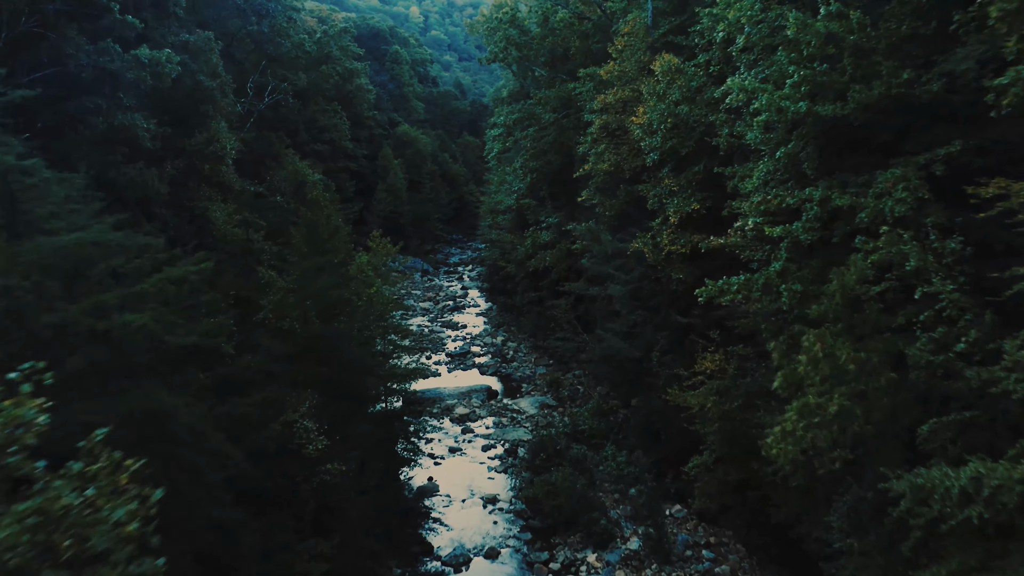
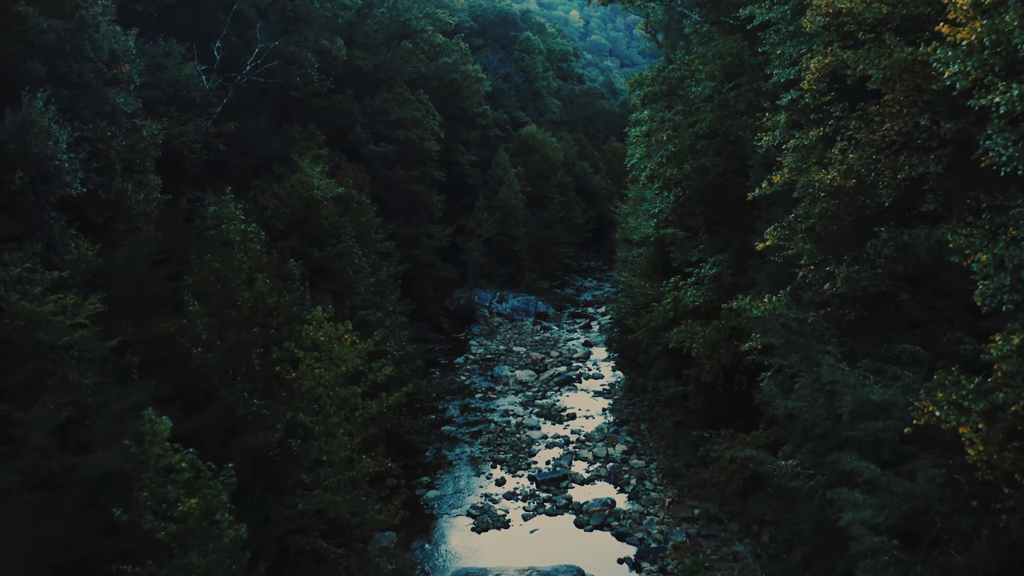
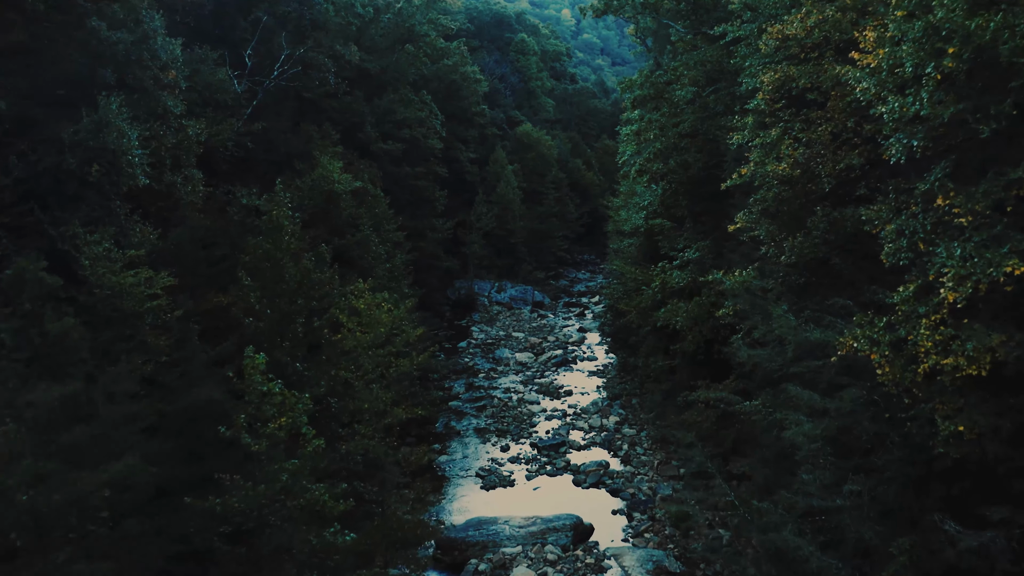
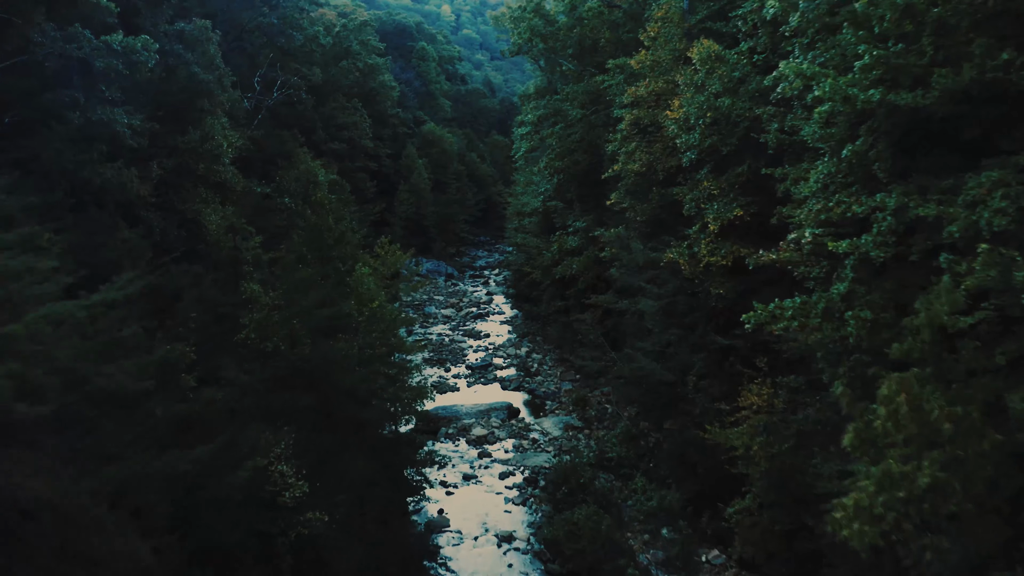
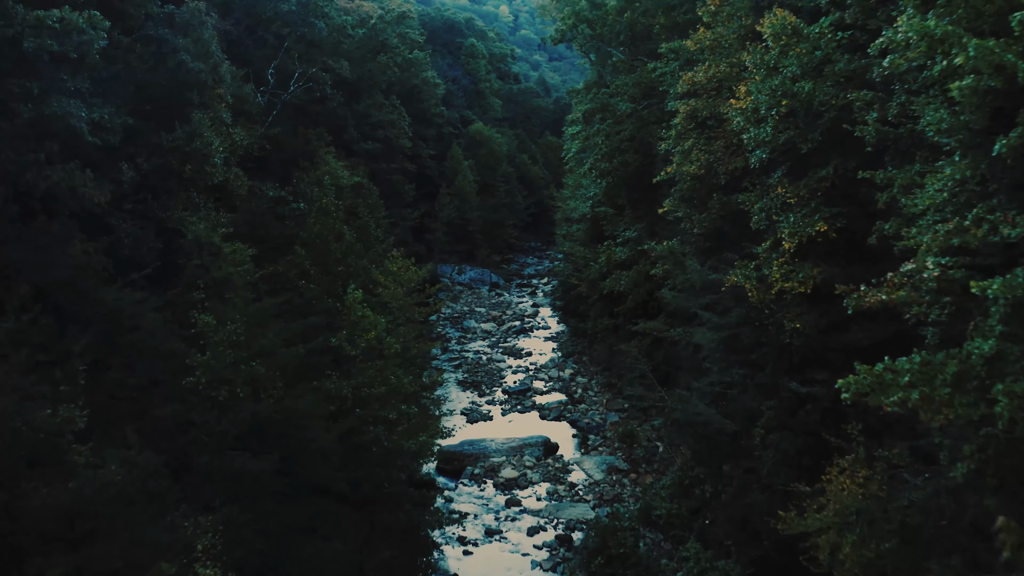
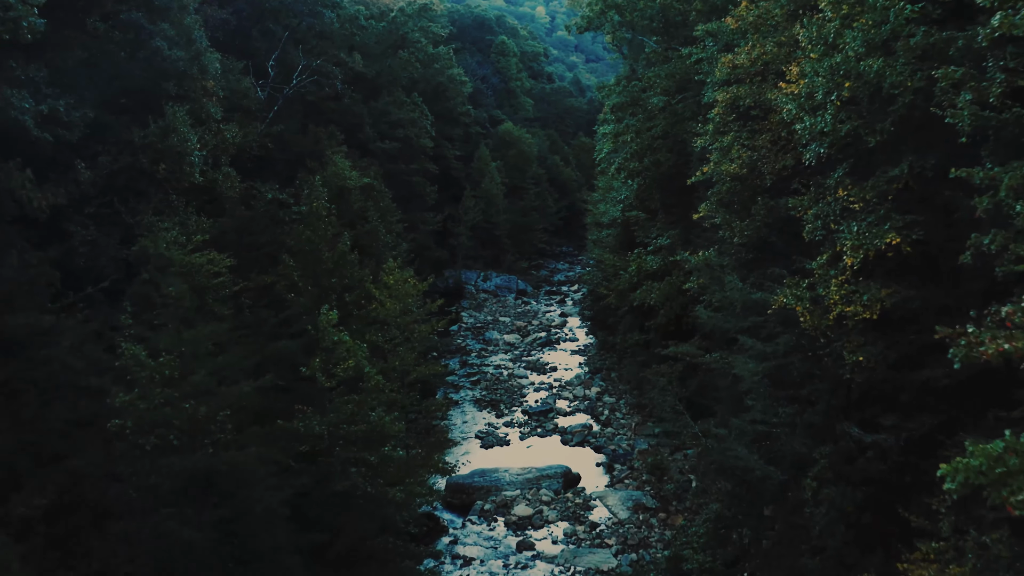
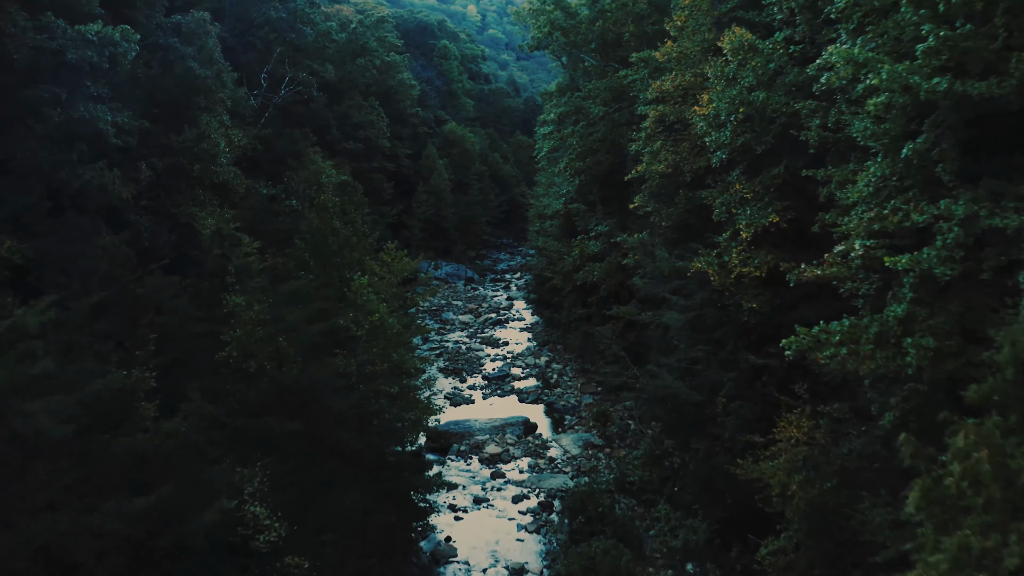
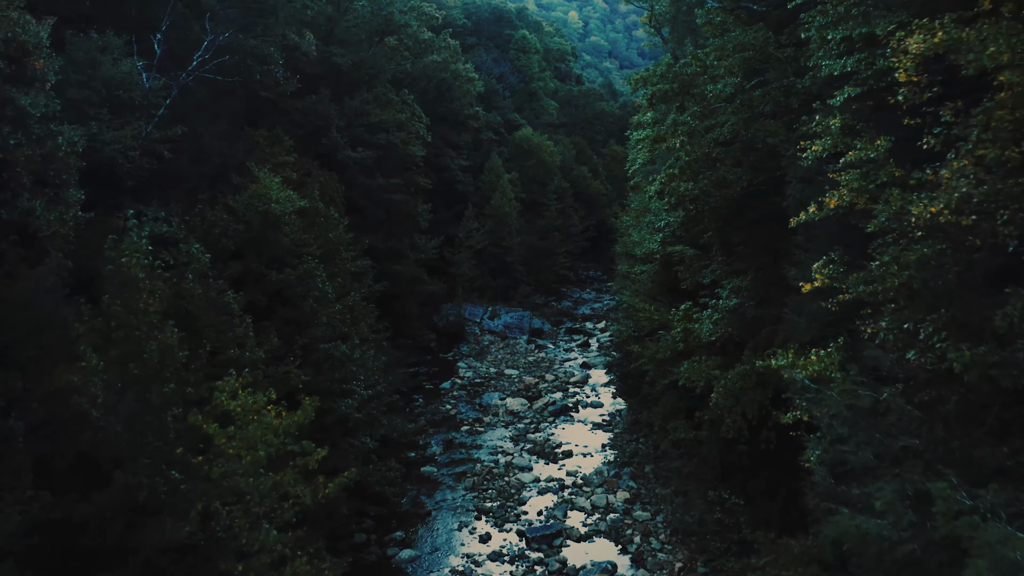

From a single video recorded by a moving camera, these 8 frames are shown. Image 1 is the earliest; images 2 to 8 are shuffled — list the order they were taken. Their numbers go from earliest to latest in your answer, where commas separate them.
4, 7, 5, 6, 3, 2, 8
